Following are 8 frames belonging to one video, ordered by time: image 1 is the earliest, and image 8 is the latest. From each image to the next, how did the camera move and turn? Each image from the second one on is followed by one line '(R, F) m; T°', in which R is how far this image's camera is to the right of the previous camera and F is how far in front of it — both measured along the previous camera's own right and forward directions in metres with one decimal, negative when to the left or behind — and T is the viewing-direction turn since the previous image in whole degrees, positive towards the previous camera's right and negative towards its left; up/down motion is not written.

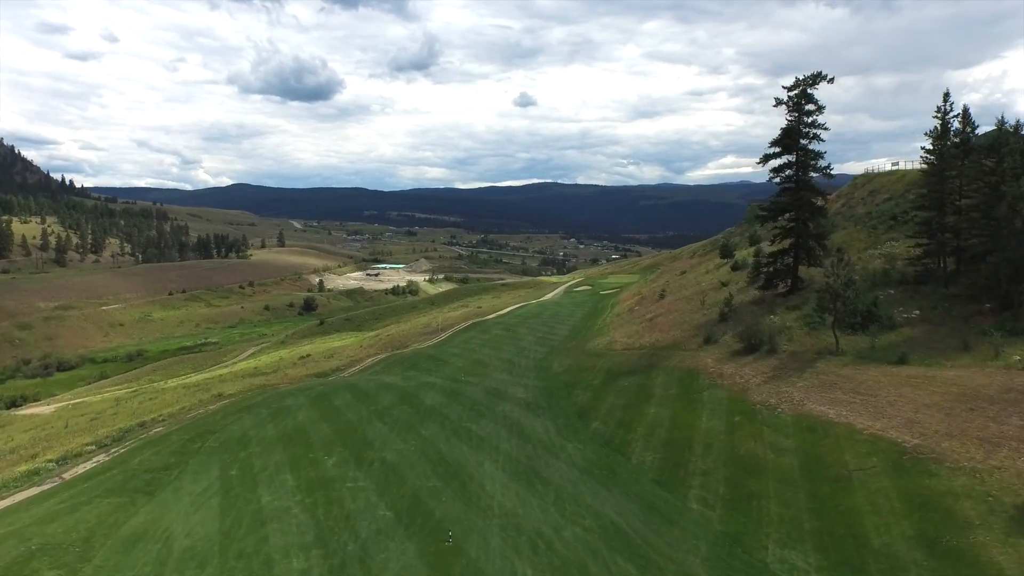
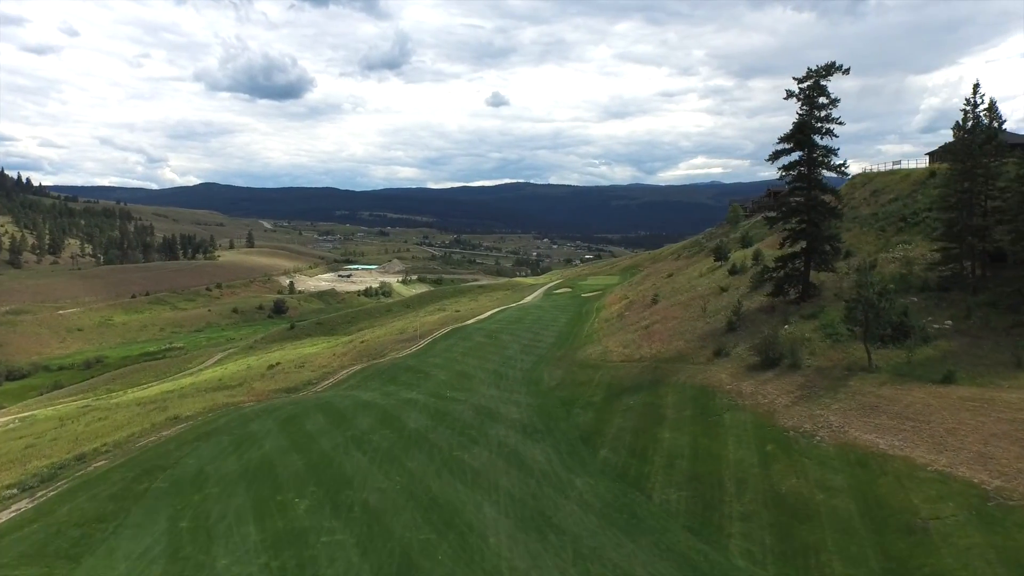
(-0.8, +2.8) m; +2°
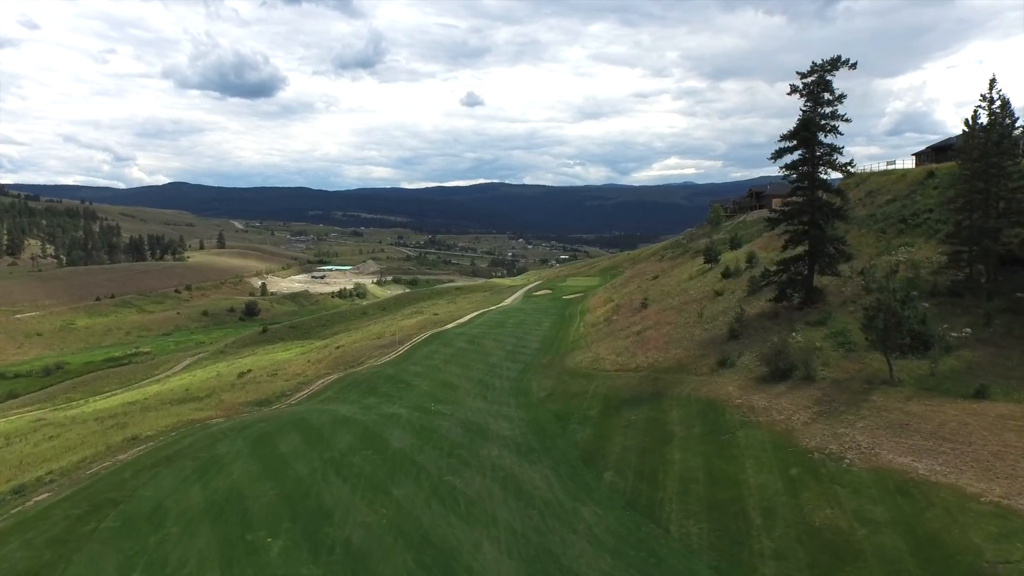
(-0.6, +1.9) m; +2°
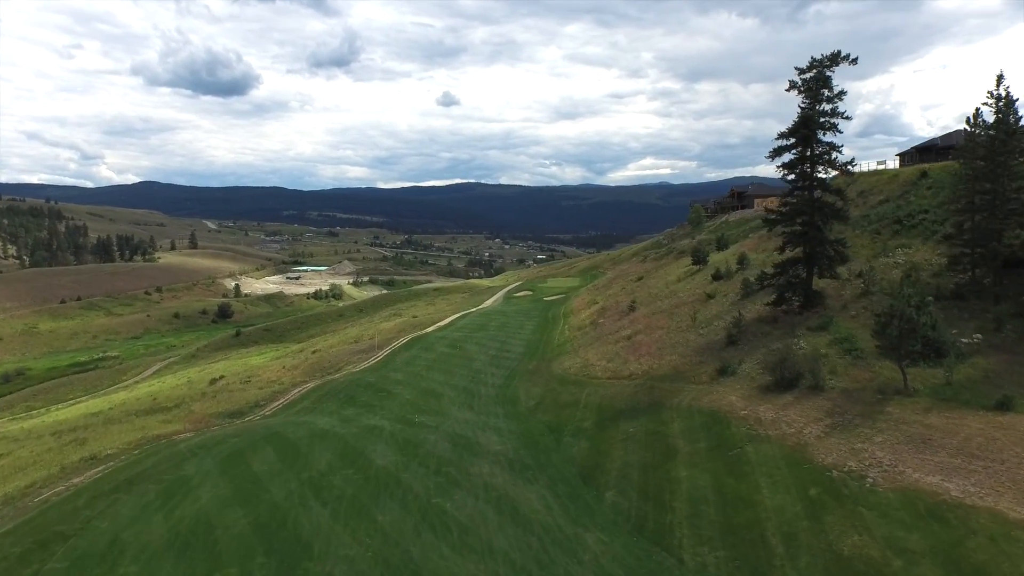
(-0.5, +1.5) m; +2°
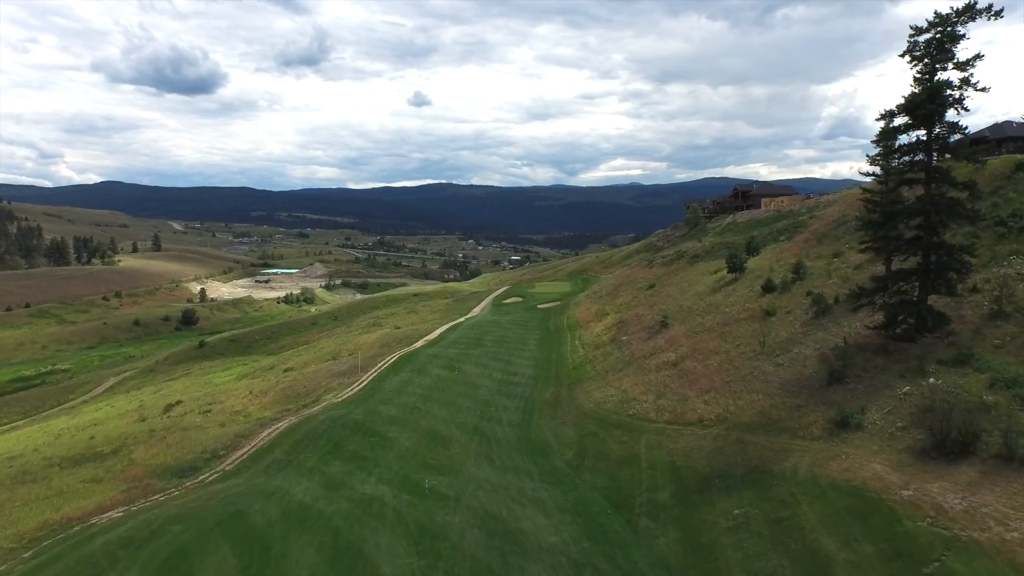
(-2.1, +6.6) m; +2°
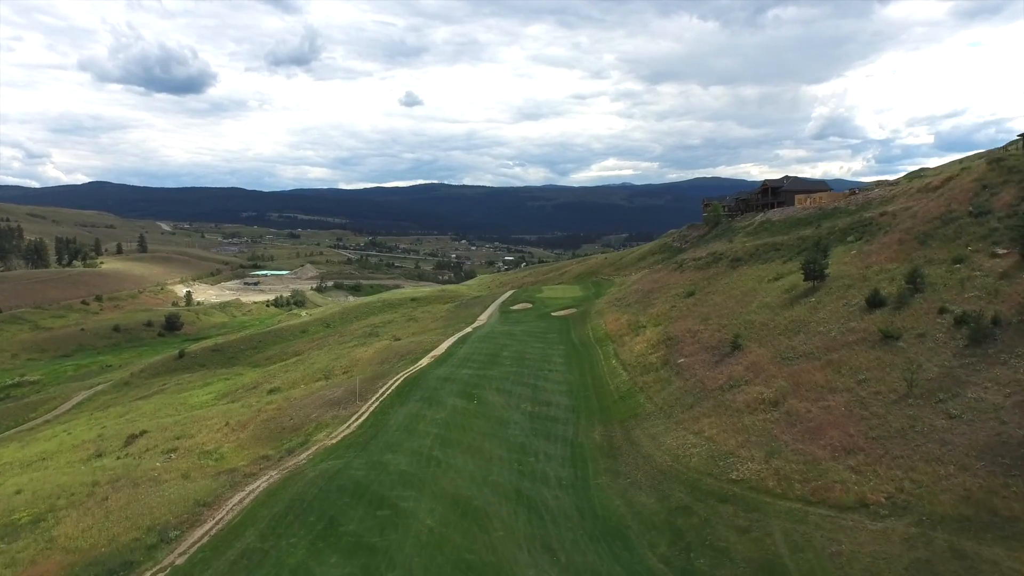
(-1.9, +7.1) m; +1°
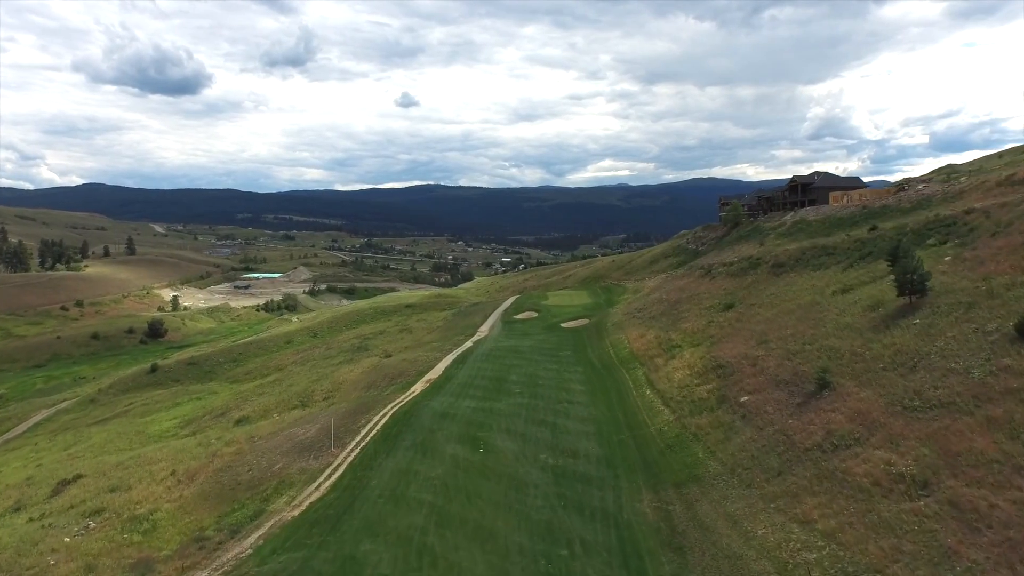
(-0.7, +7.1) m; 0°
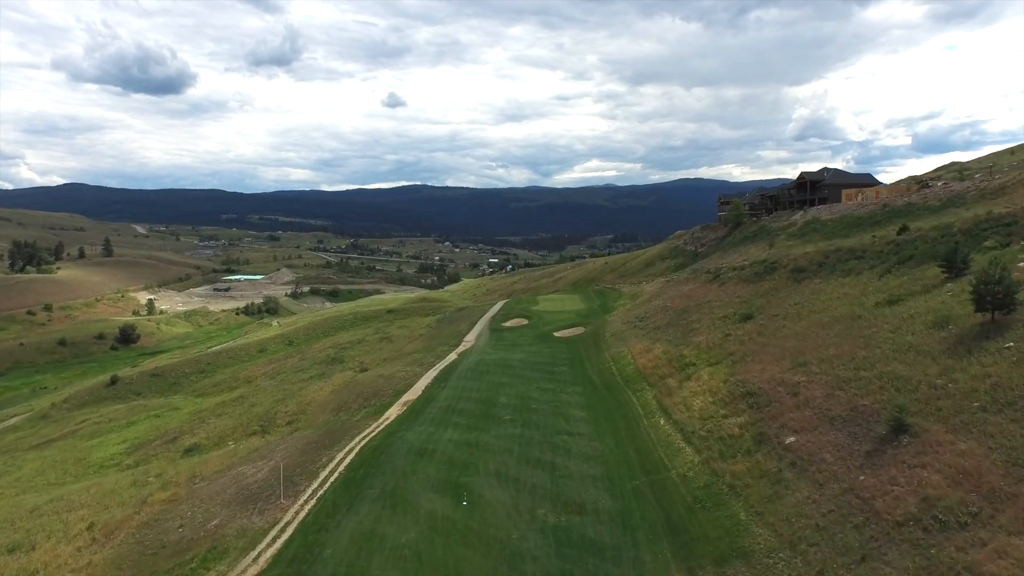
(-0.1, +5.1) m; +1°
